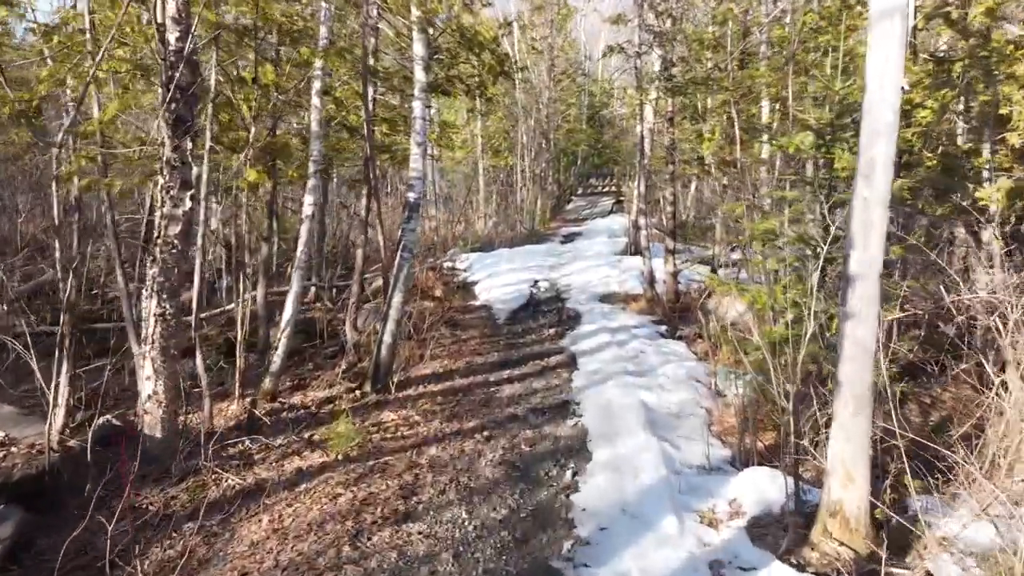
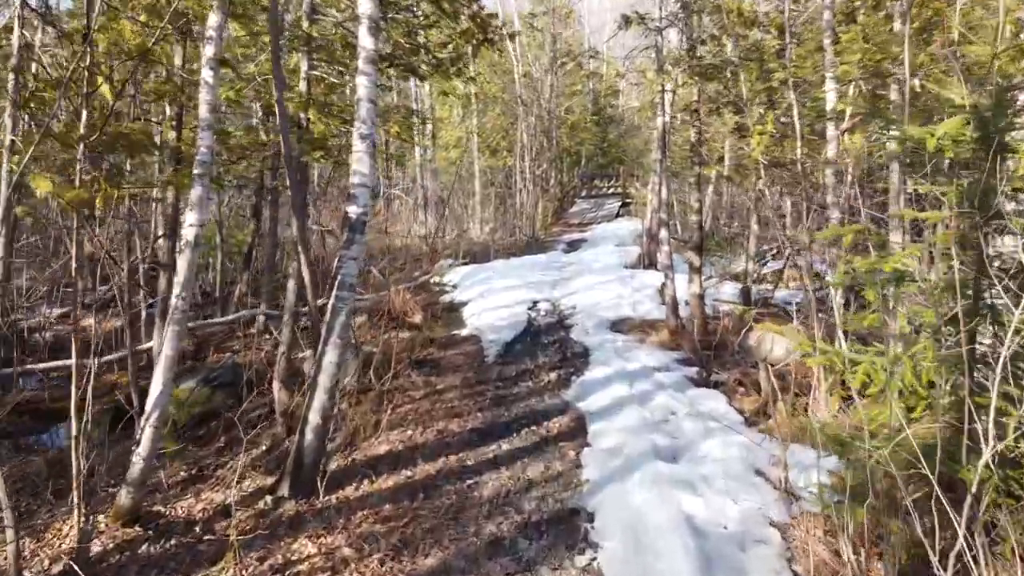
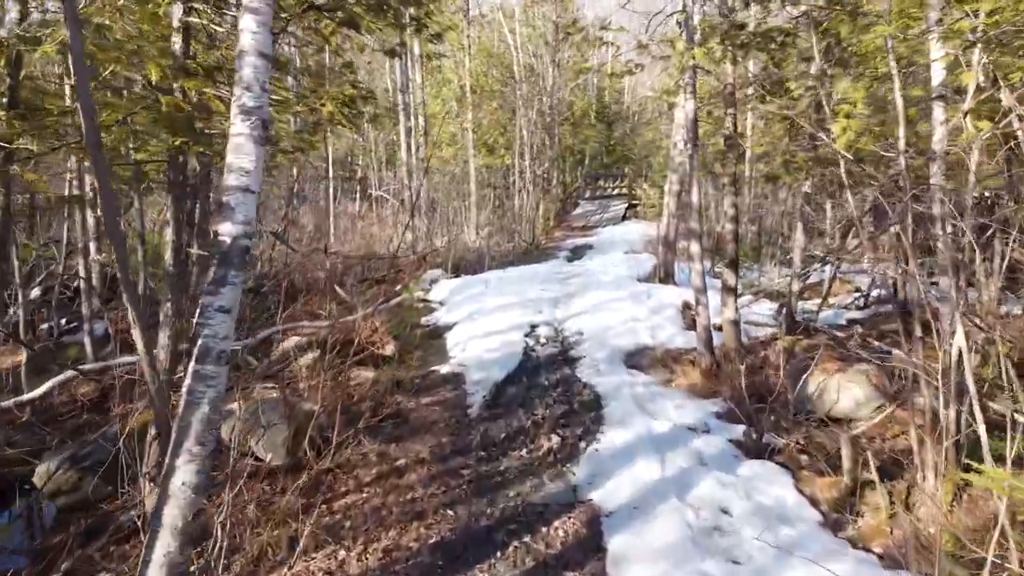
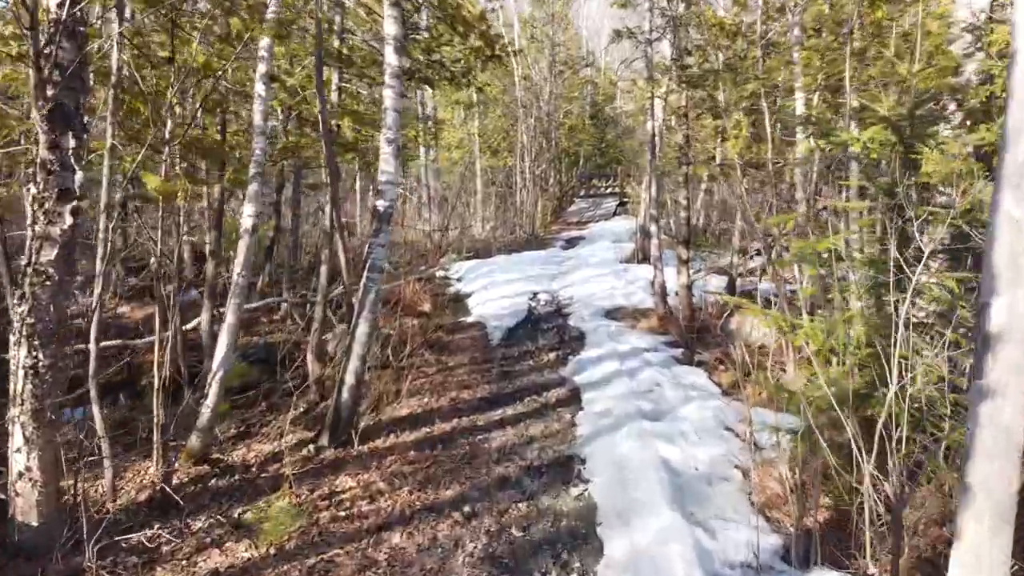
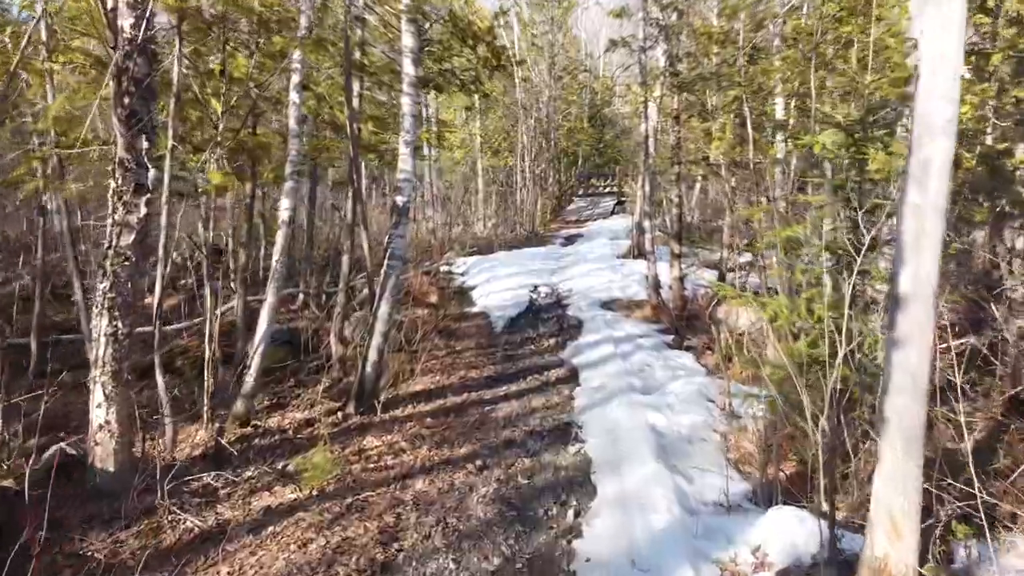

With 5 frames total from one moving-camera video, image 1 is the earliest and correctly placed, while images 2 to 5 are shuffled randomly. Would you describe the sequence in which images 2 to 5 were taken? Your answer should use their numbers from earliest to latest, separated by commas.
5, 4, 2, 3
